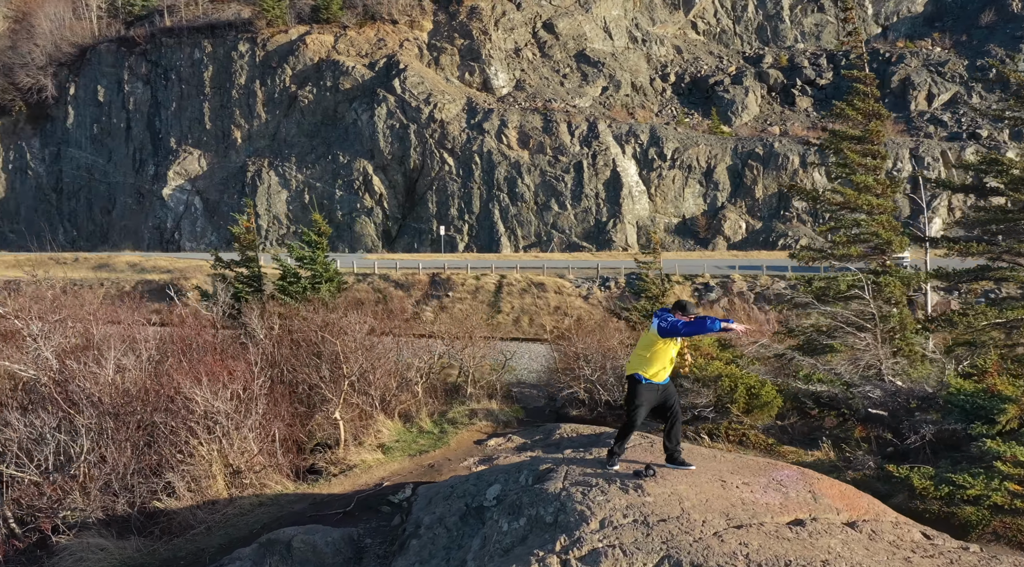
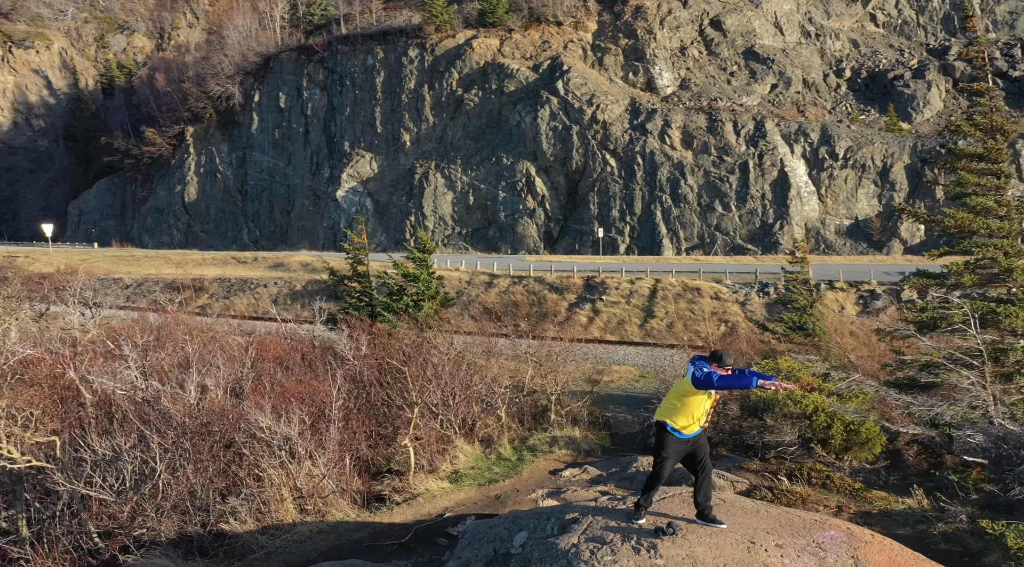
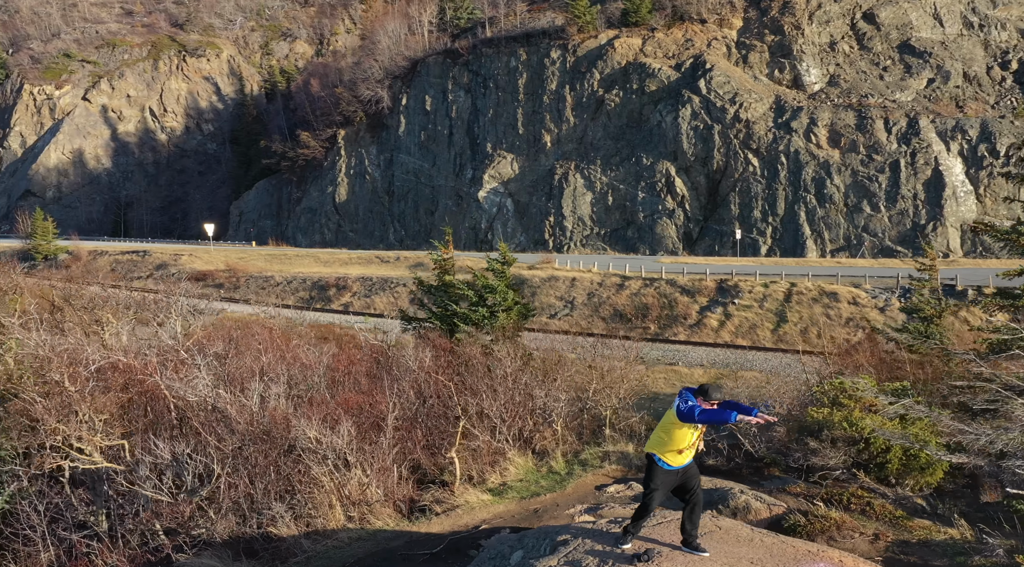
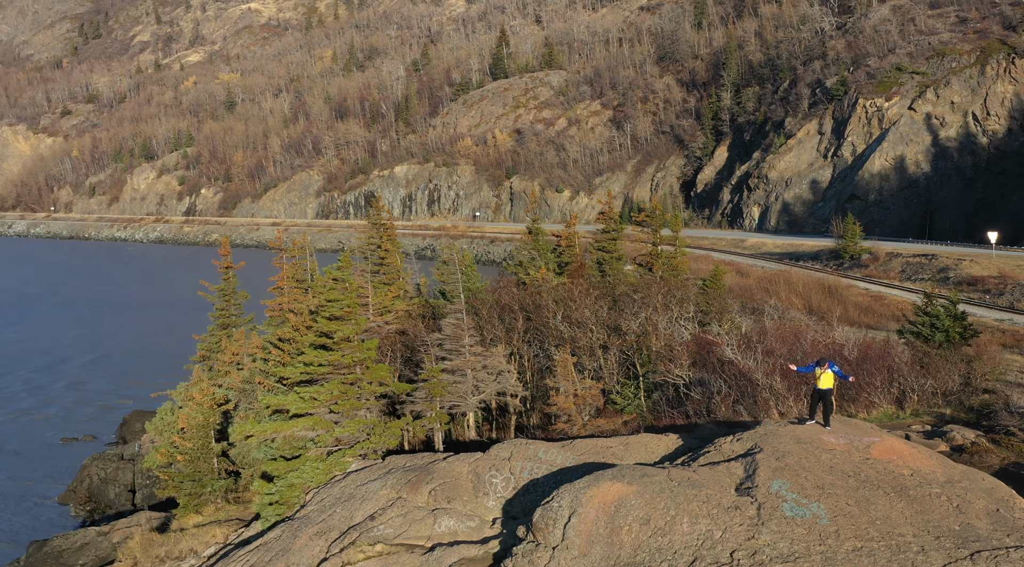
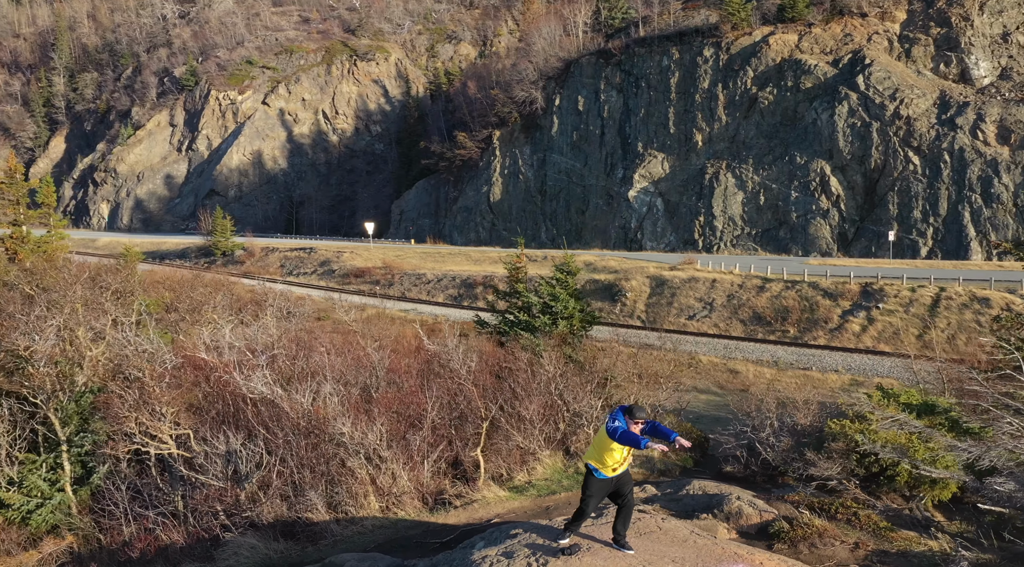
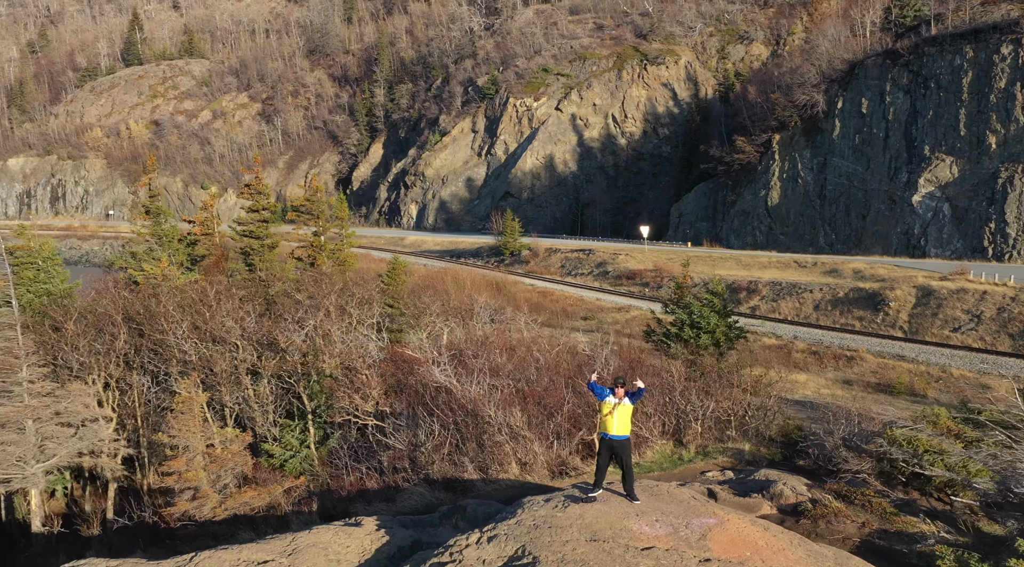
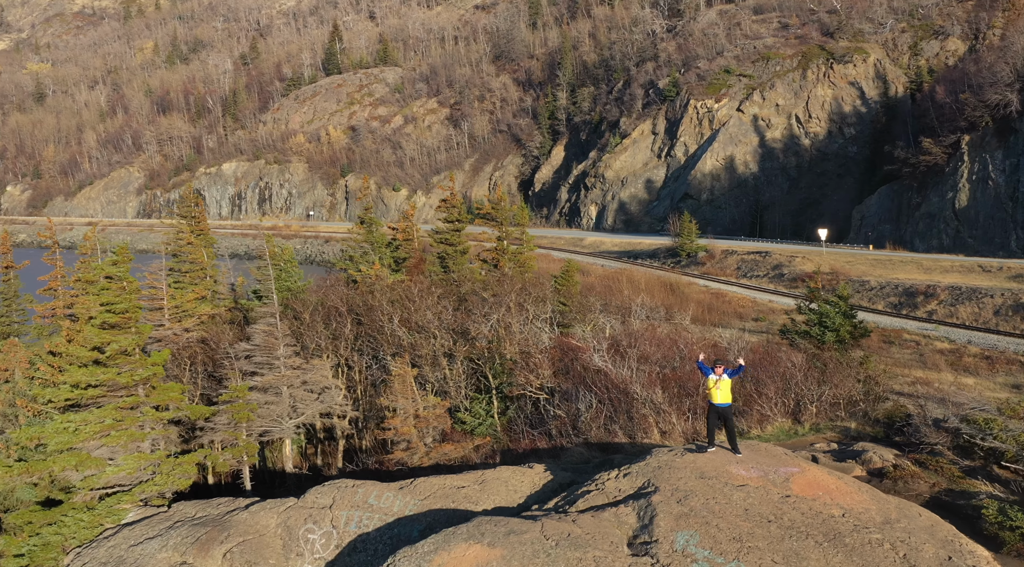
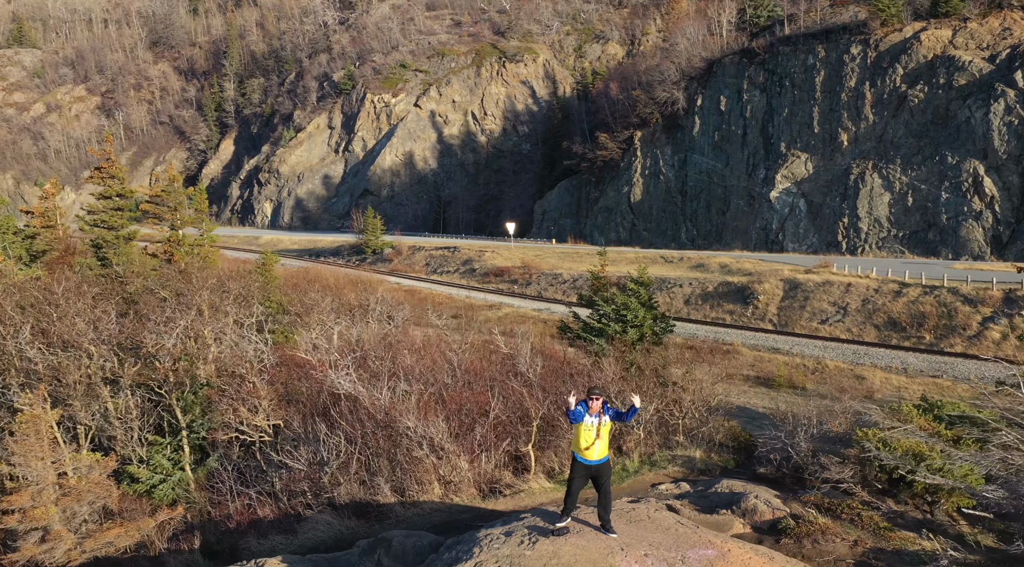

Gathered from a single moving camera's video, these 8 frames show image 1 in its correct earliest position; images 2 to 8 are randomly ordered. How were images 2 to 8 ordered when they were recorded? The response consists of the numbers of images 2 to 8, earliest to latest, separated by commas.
2, 3, 5, 8, 6, 7, 4
